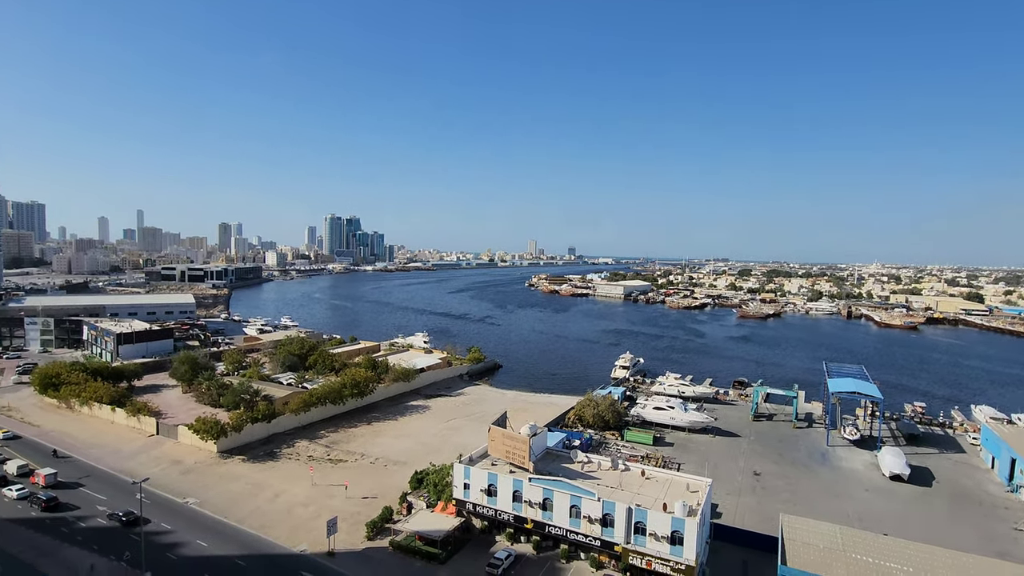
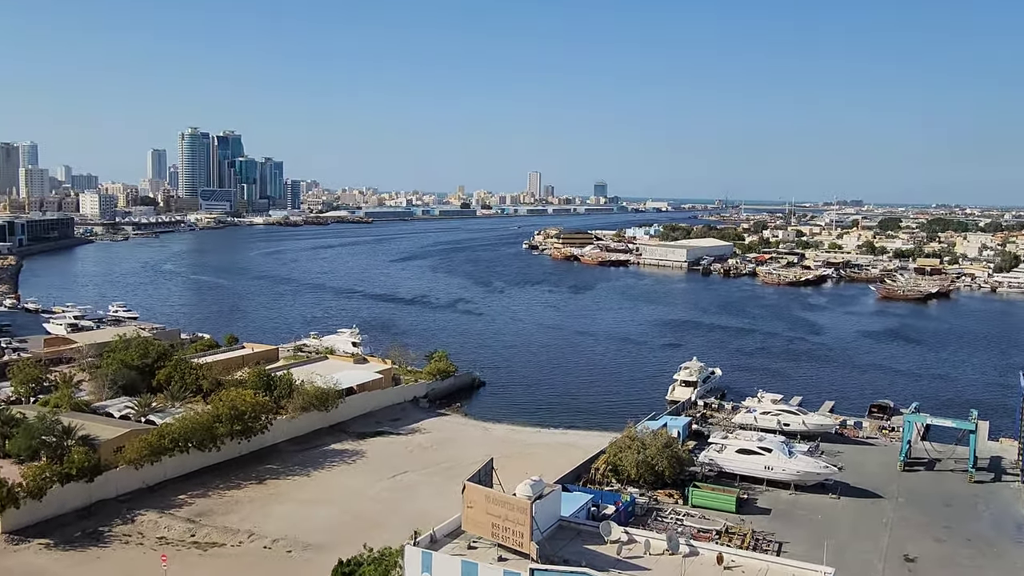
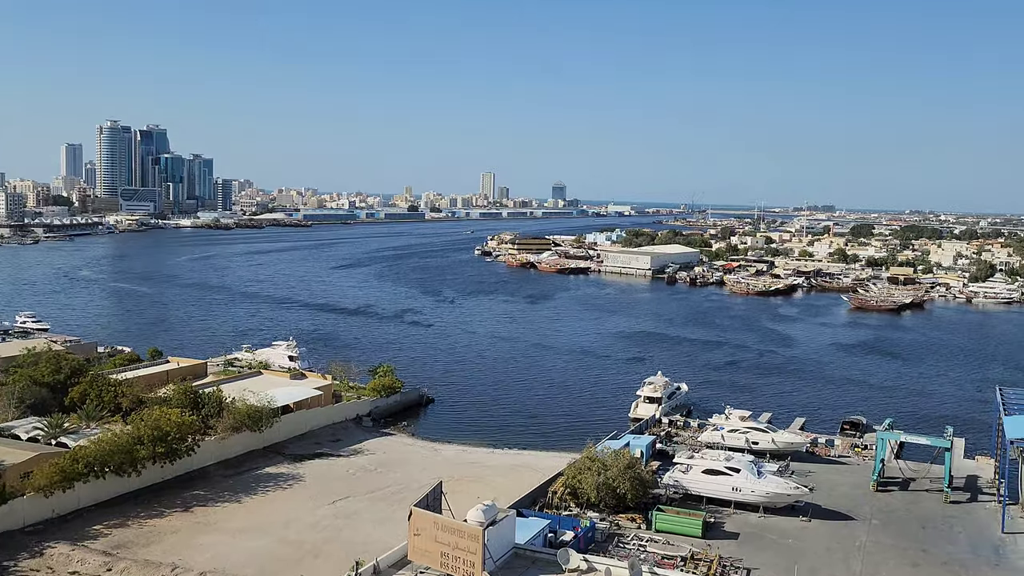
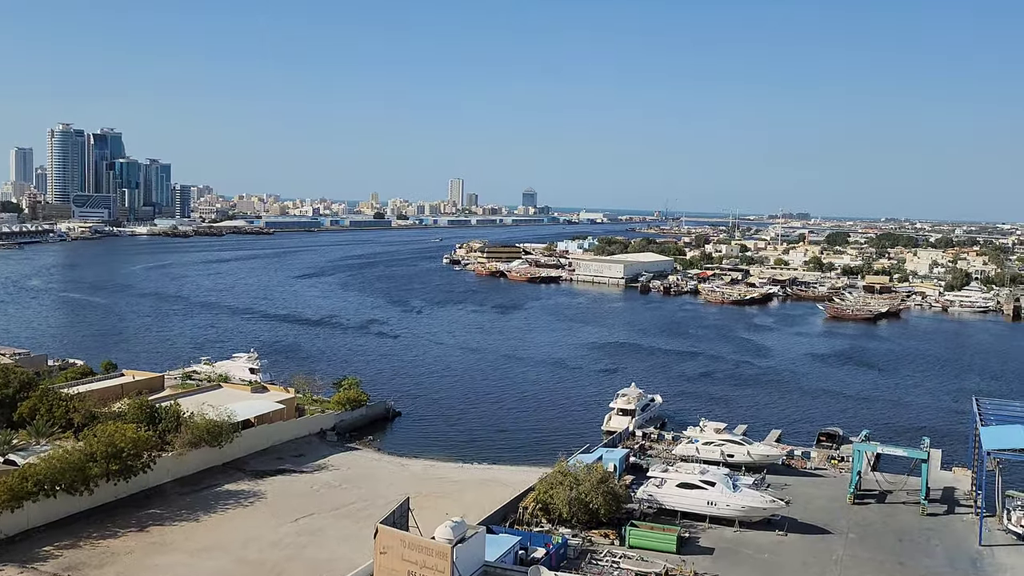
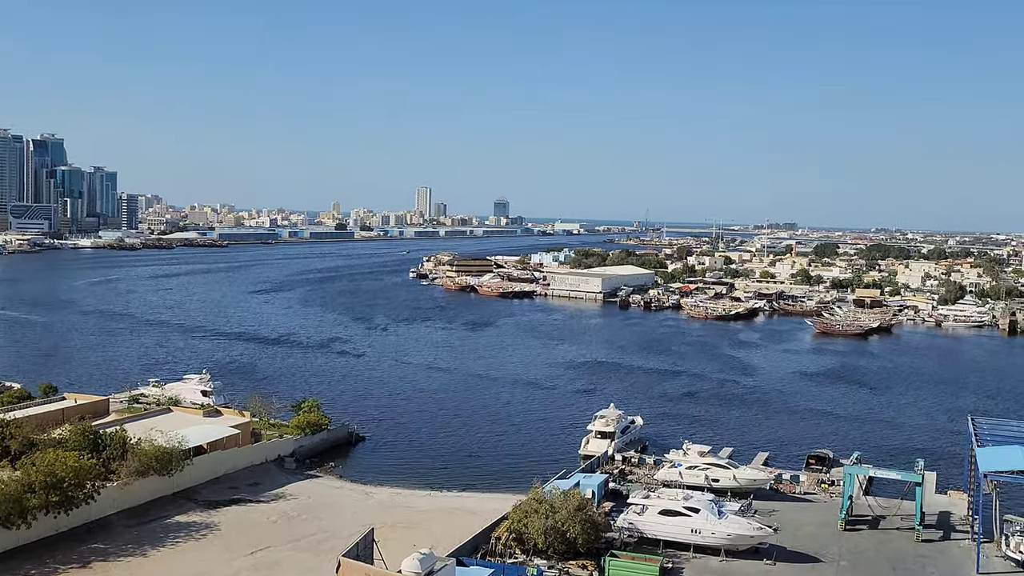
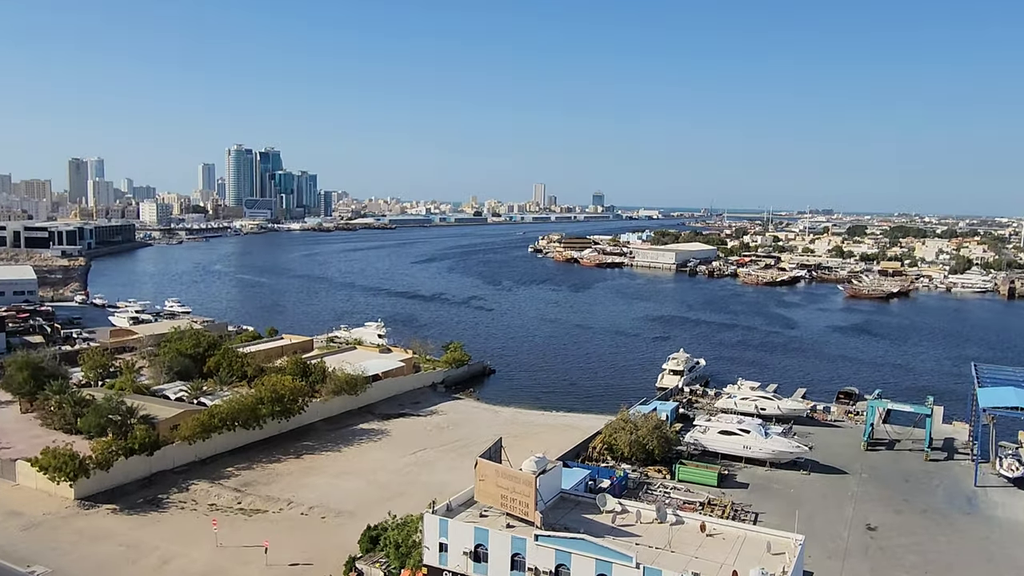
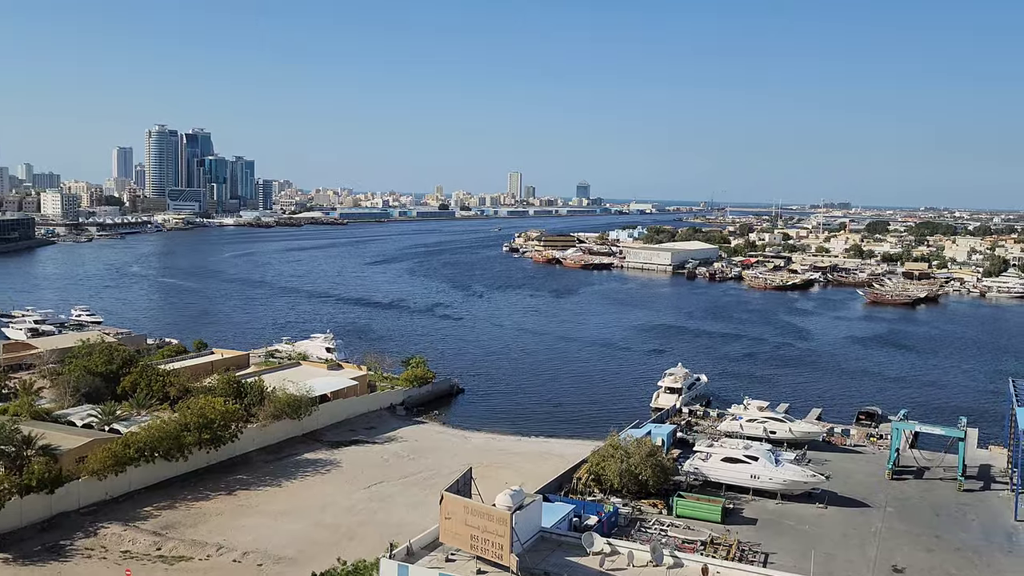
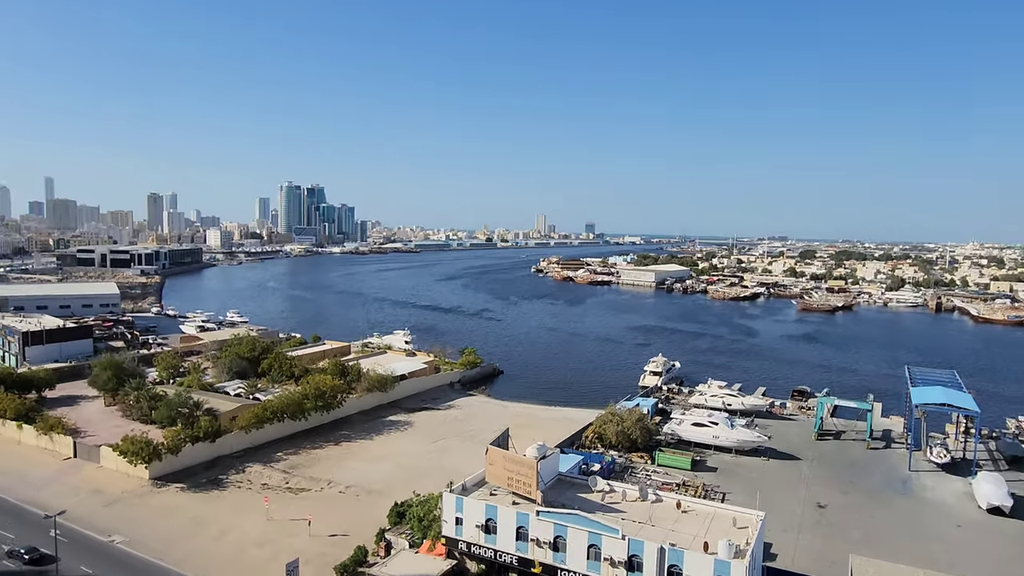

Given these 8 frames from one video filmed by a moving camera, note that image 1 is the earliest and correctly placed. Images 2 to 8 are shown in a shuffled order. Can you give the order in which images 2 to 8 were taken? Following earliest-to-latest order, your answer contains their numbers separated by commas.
8, 6, 2, 7, 3, 4, 5
